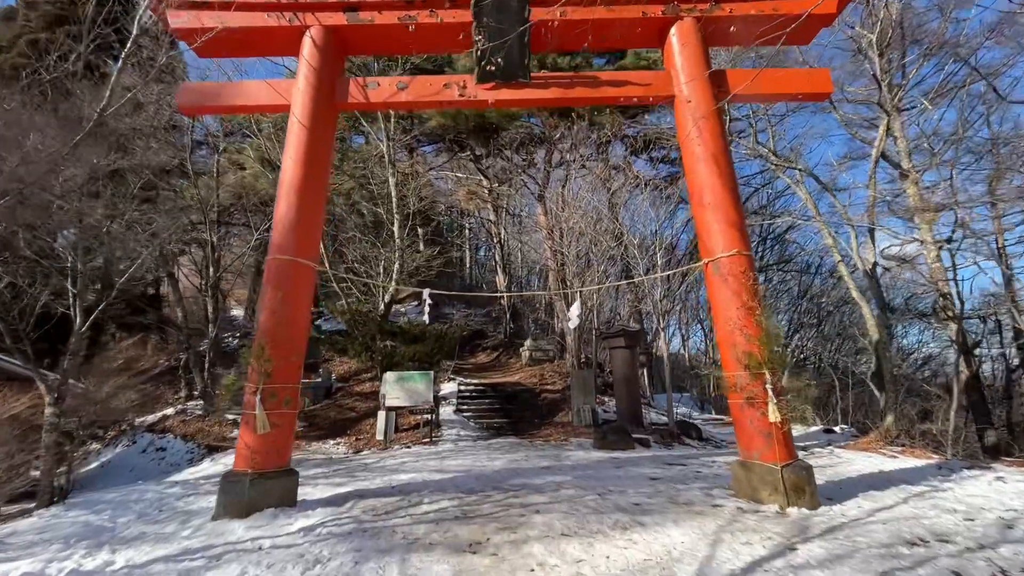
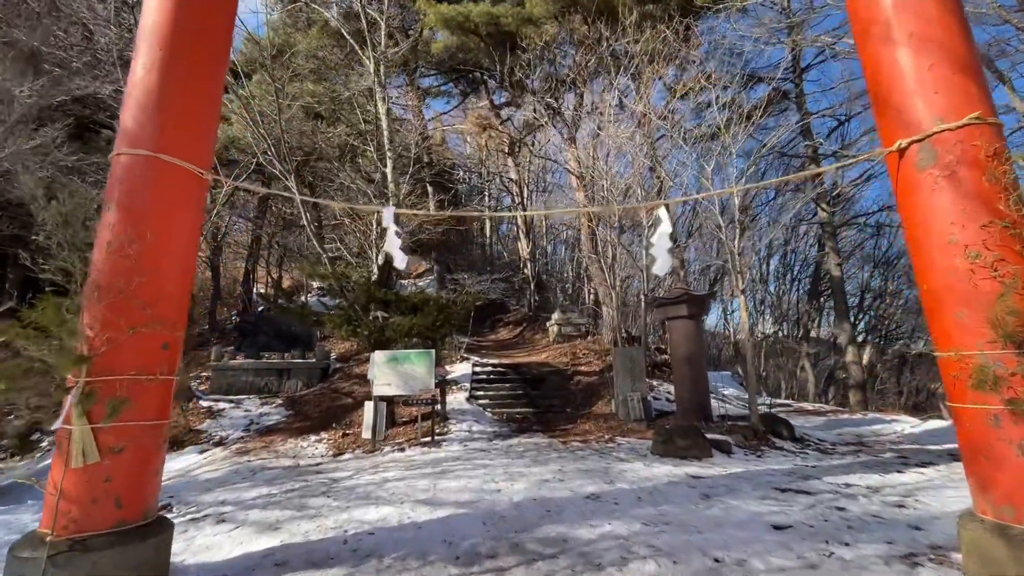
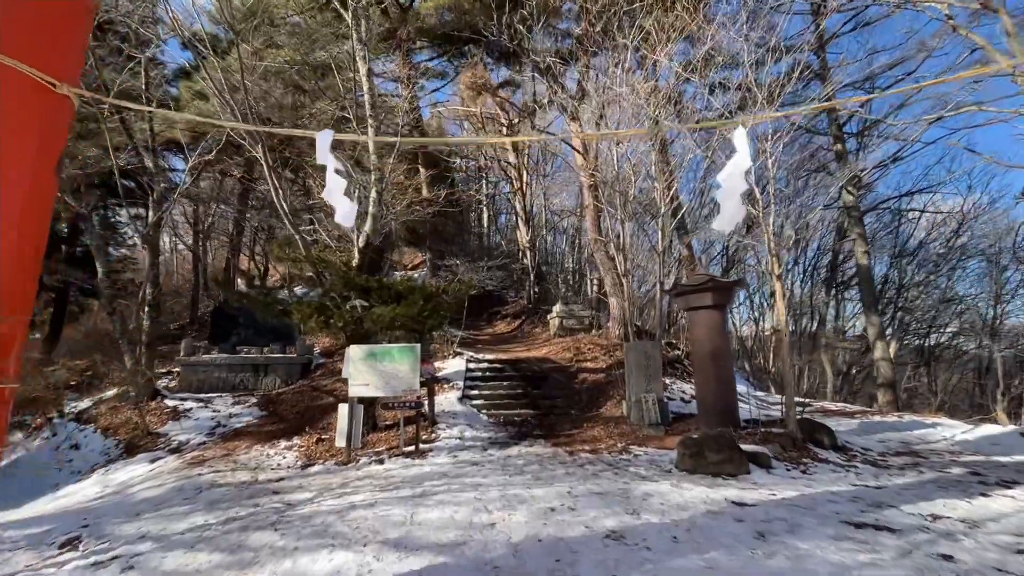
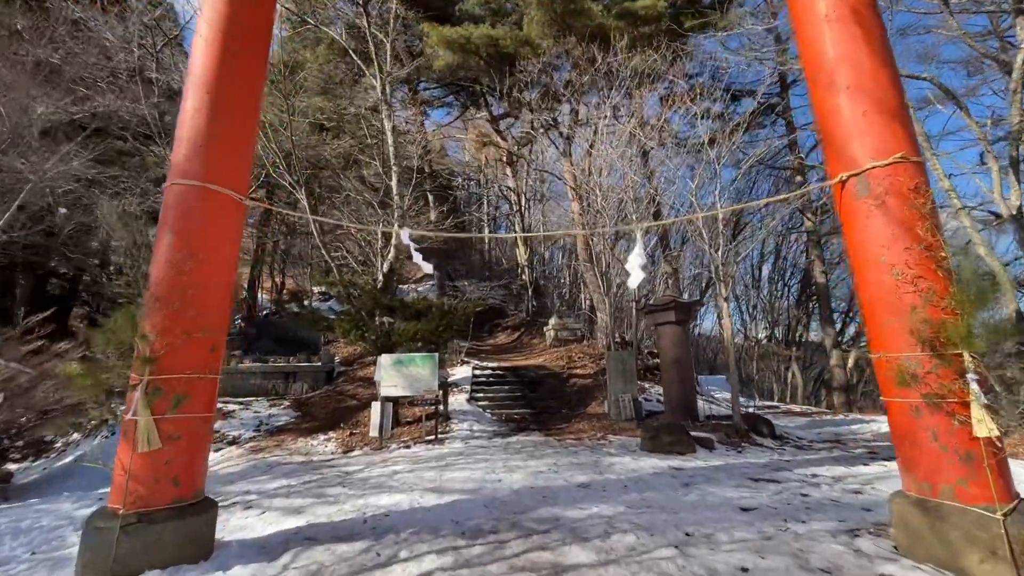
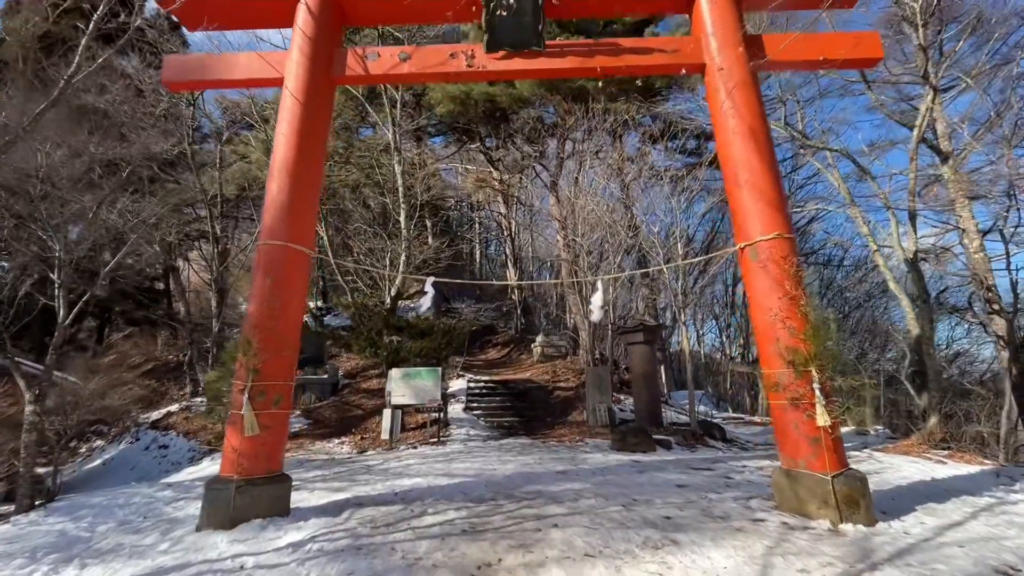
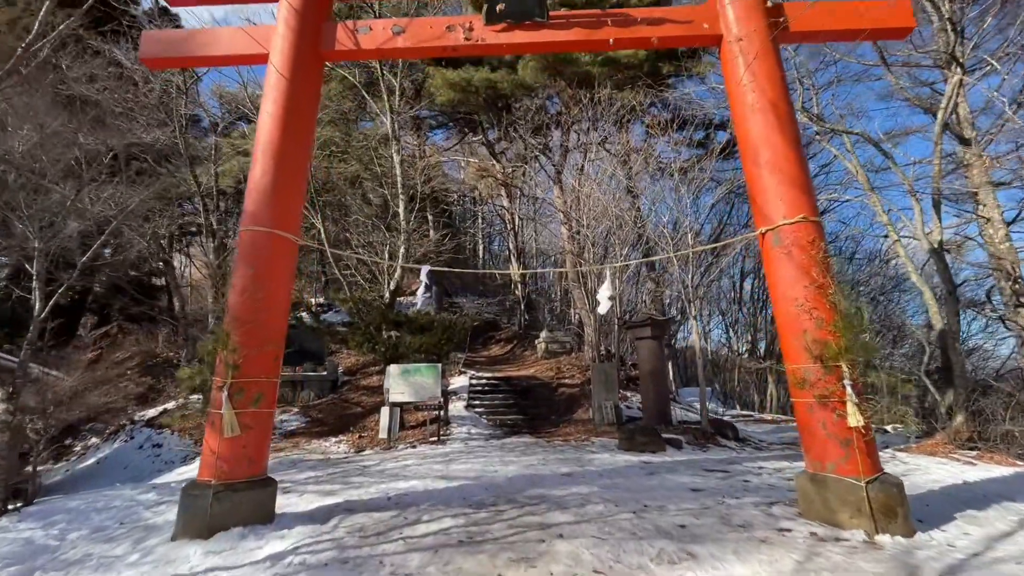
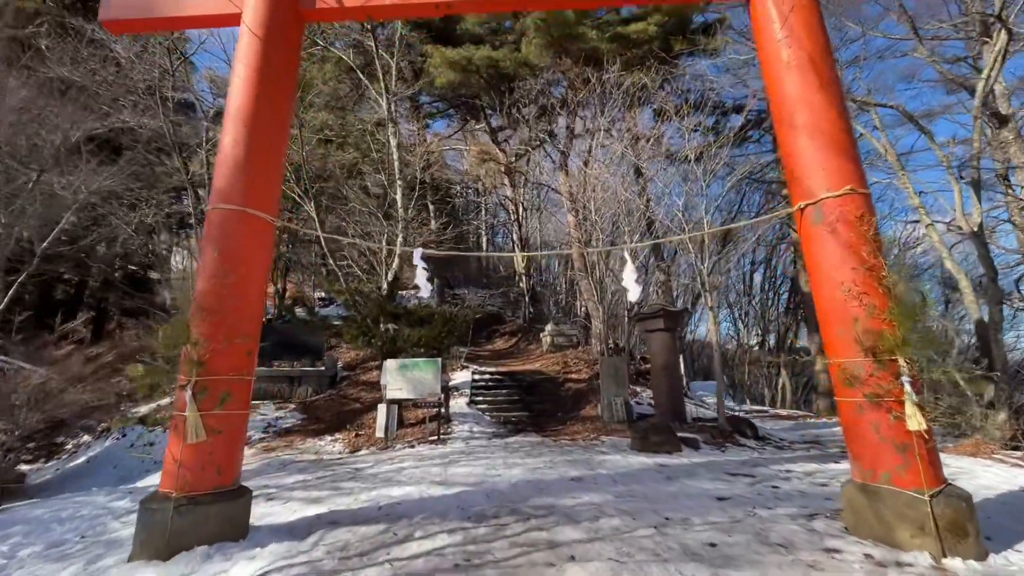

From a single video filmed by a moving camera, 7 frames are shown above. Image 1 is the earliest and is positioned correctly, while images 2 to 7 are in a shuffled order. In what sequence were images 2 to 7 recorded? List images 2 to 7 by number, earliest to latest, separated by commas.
5, 6, 7, 4, 2, 3
